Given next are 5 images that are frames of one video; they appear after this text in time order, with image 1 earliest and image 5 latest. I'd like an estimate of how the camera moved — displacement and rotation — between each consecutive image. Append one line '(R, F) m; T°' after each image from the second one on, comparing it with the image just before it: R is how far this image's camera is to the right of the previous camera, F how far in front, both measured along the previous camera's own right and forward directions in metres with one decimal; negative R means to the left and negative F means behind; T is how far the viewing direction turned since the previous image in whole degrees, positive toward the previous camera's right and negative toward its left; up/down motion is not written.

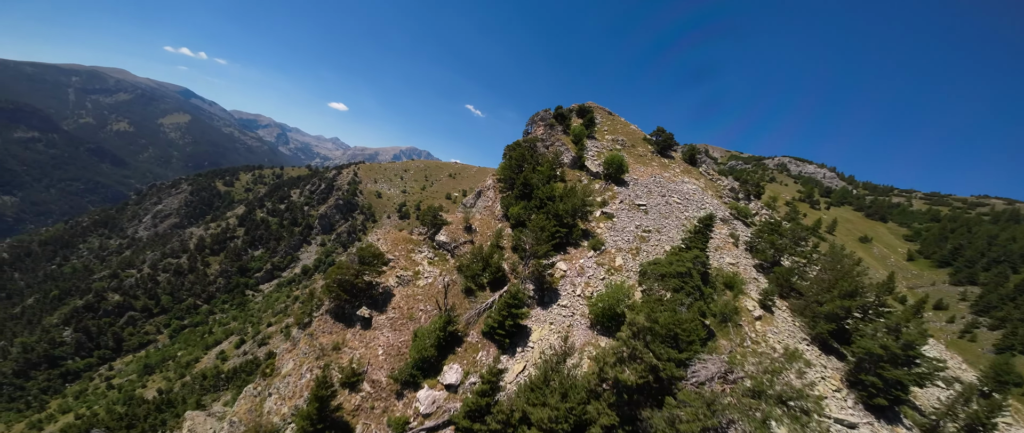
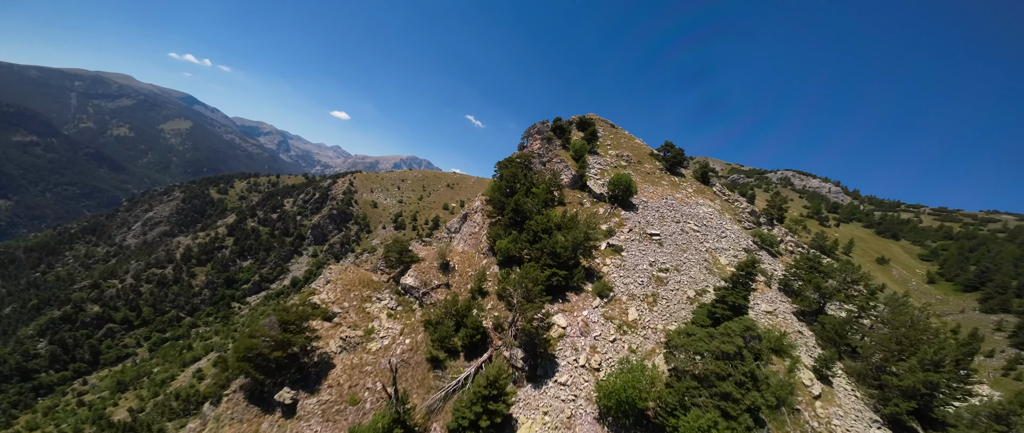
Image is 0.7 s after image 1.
(+0.5, +3.3) m; 0°
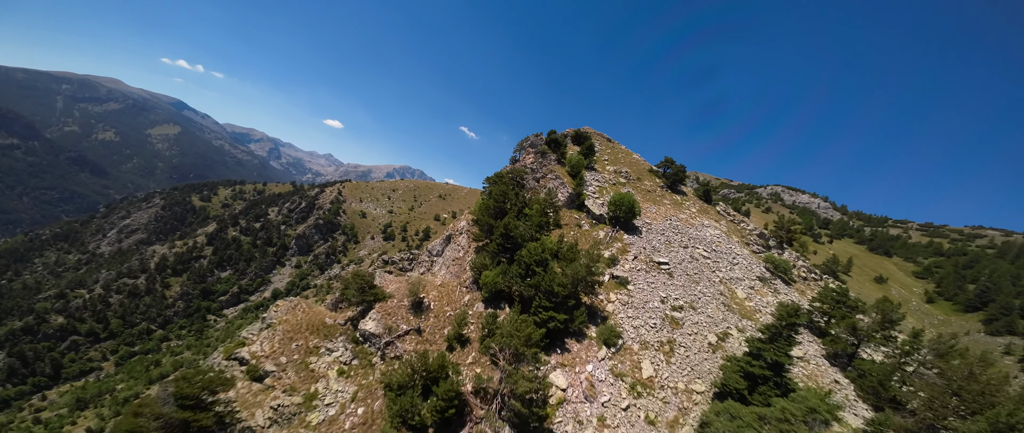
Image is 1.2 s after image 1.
(+0.1, +2.2) m; +1°
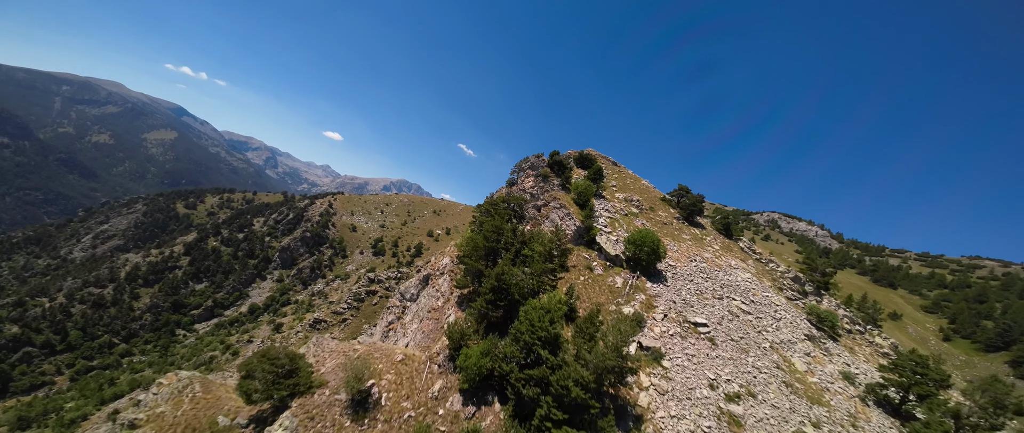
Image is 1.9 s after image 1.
(-0.1, +3.5) m; +1°
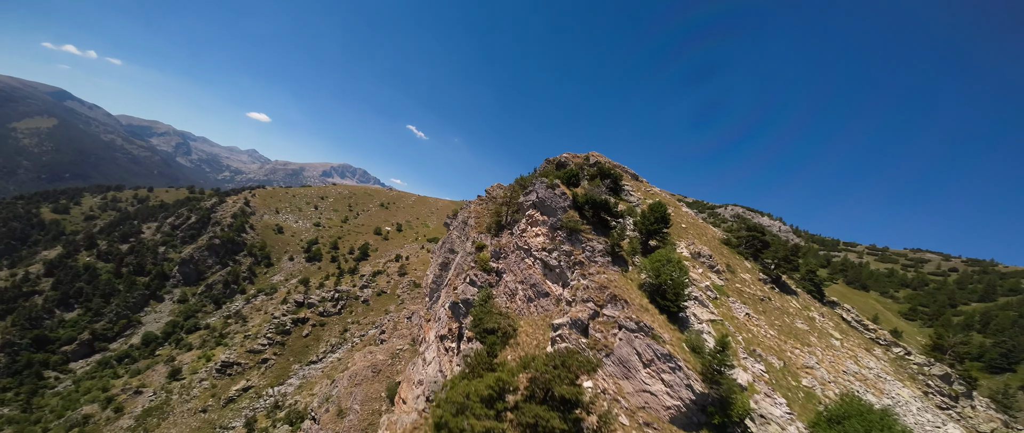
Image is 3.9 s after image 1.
(-1.4, +10.1) m; +8°
